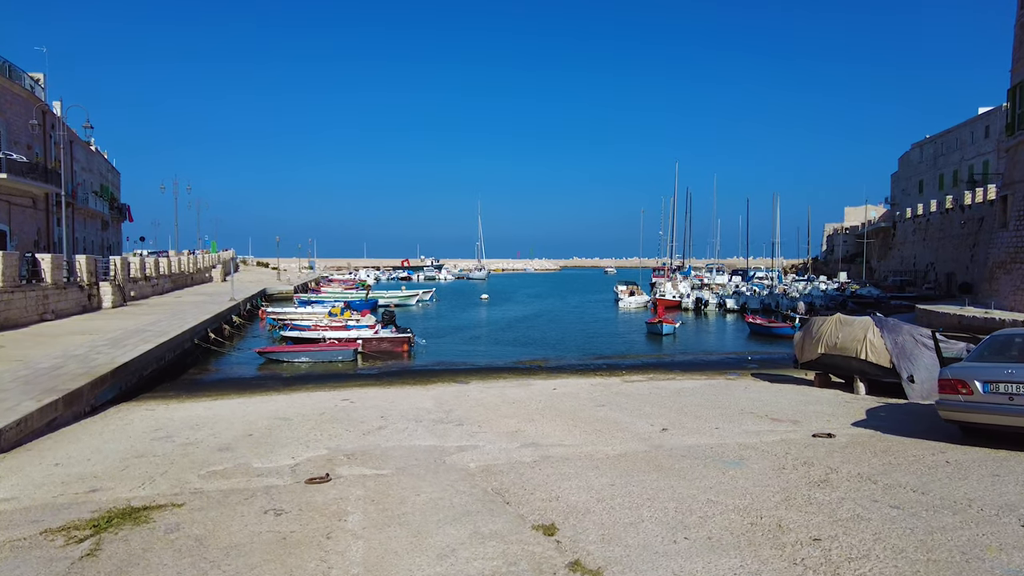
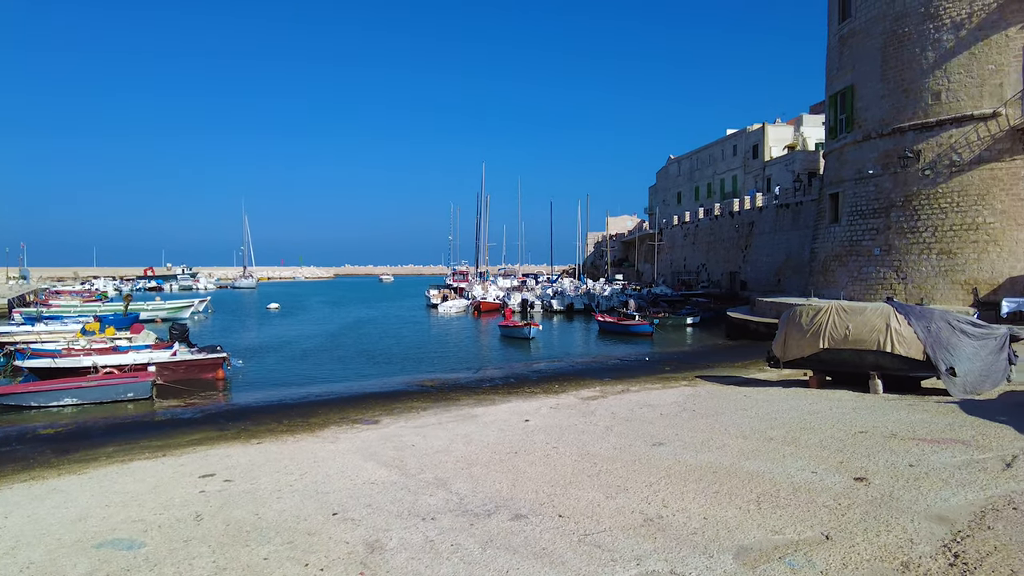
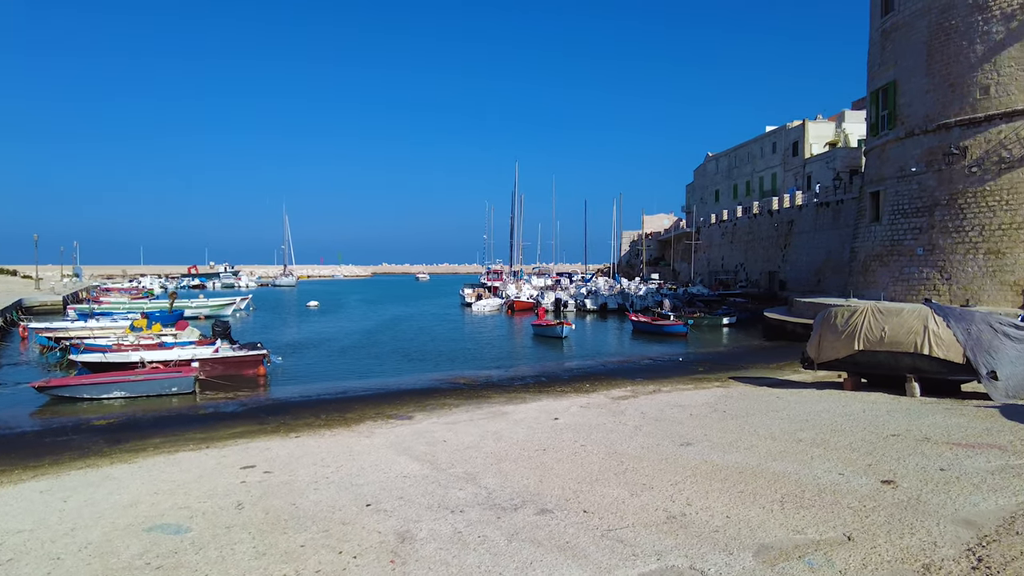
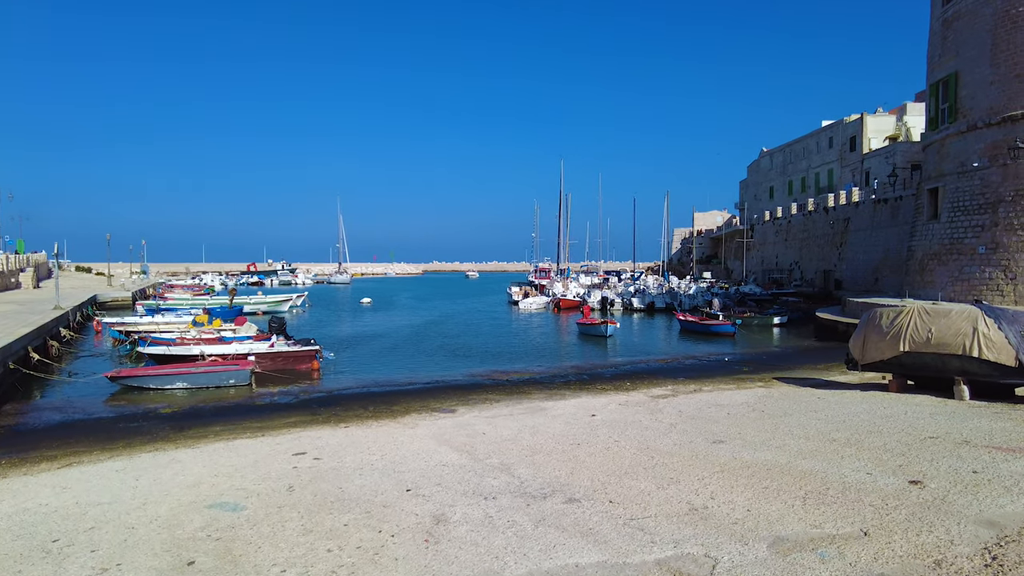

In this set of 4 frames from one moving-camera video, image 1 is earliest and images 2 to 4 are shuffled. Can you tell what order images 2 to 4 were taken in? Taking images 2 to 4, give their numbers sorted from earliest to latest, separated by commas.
4, 3, 2
